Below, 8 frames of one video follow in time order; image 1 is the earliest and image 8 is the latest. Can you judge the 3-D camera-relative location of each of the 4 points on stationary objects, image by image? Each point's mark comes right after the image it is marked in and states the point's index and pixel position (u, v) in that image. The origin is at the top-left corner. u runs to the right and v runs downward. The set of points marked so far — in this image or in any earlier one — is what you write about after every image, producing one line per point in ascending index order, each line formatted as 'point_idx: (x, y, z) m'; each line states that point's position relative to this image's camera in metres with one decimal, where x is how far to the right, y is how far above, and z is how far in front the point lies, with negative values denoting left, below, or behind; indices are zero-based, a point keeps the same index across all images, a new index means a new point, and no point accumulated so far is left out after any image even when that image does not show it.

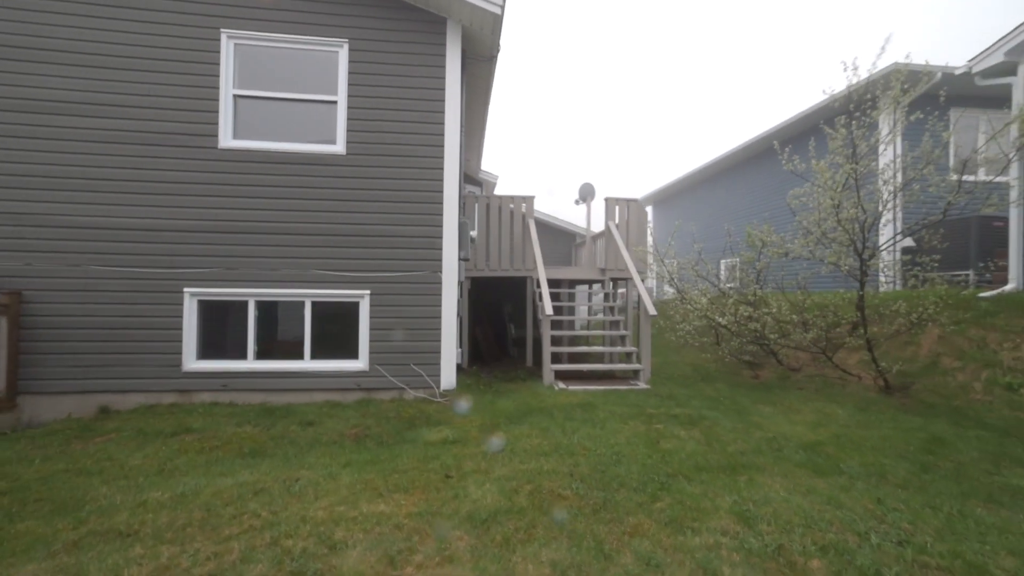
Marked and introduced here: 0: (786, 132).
0: (+7.3, +4.4, +11.0) m
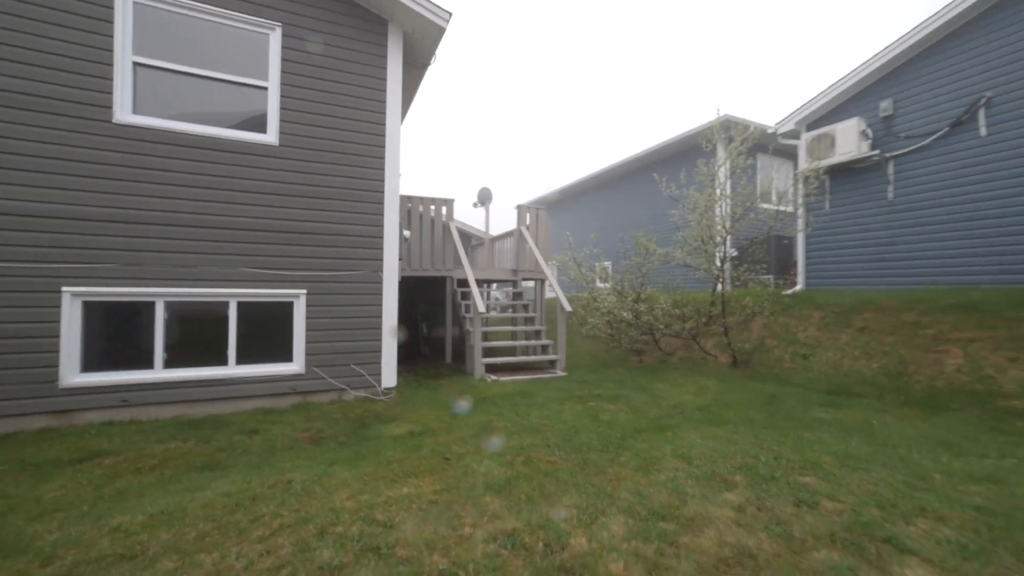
0: (+4.7, +4.4, +13.4) m
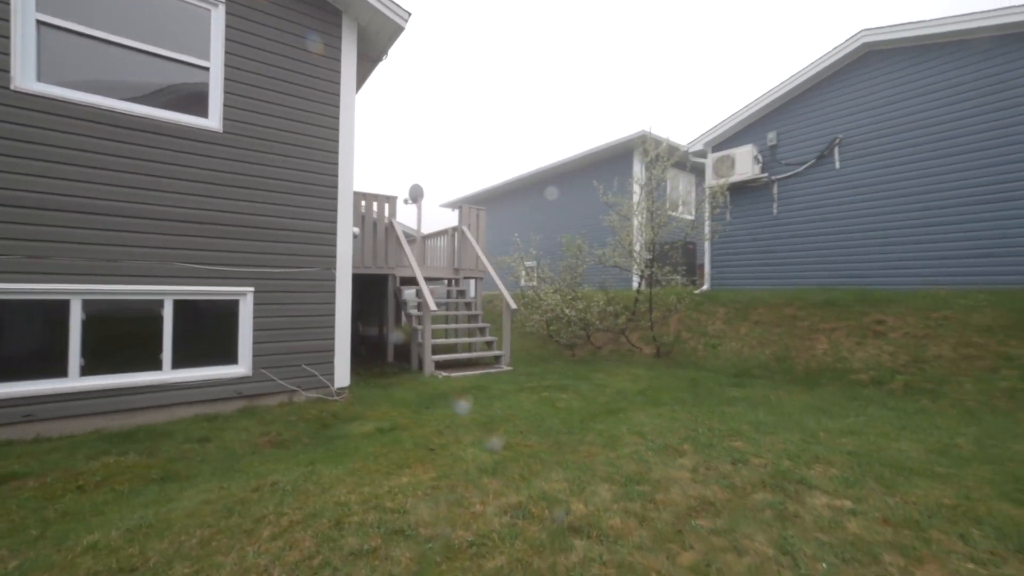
0: (+2.6, +4.5, +14.5) m
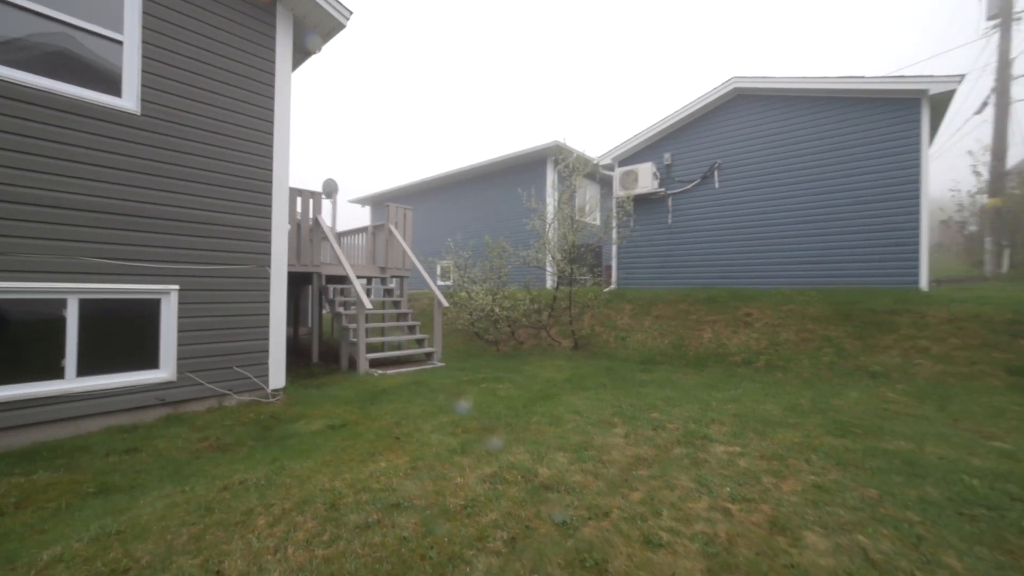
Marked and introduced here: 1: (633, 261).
0: (-0.2, +4.5, +15.3) m
1: (+4.0, +0.9, +13.8) m
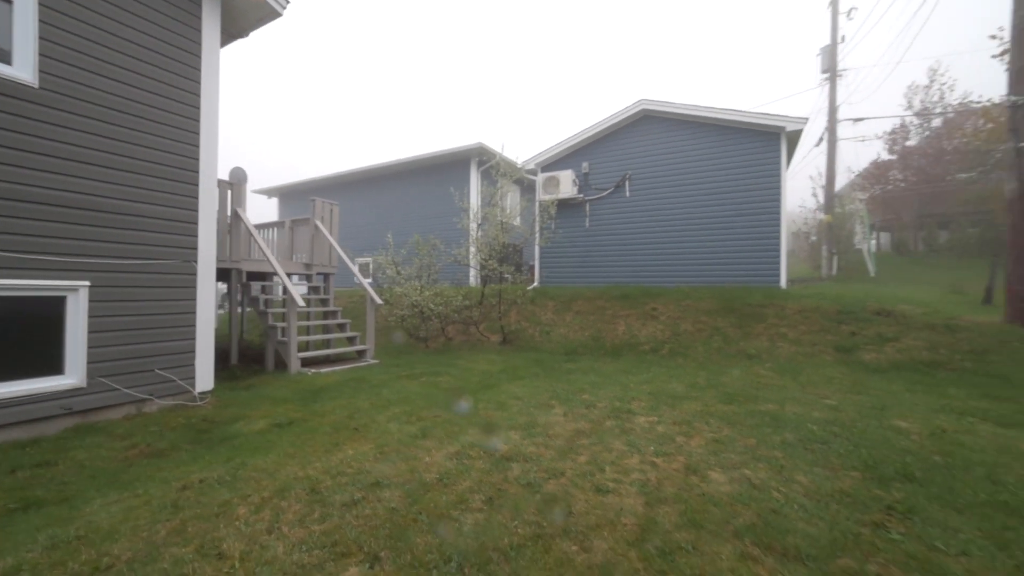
0: (-2.9, +4.6, +15.4) m
1: (+1.5, +1.0, +14.9) m
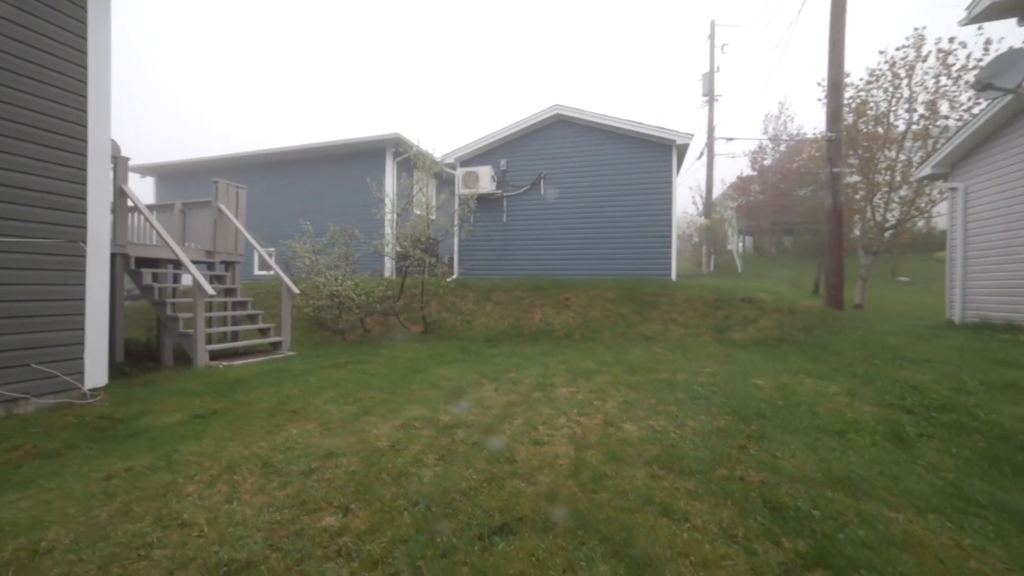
0: (-5.9, +4.9, +14.8) m
1: (-1.5, +1.3, +15.3) m
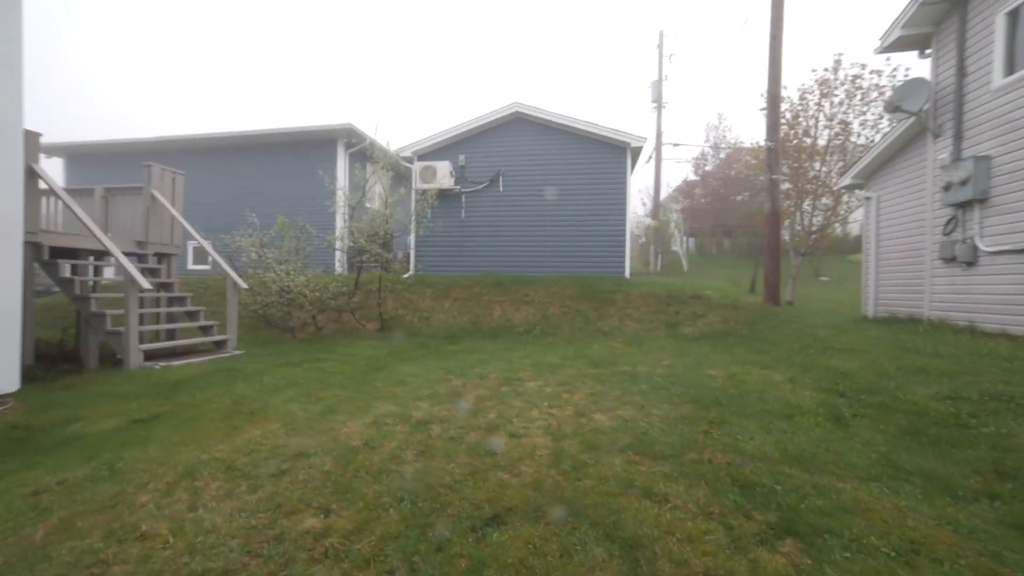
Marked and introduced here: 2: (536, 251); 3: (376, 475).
0: (-7.3, +5.0, +14.0) m
1: (-3.0, +1.4, +15.0) m
2: (+0.9, +1.3, +14.8) m
3: (-1.0, -1.4, +3.2) m
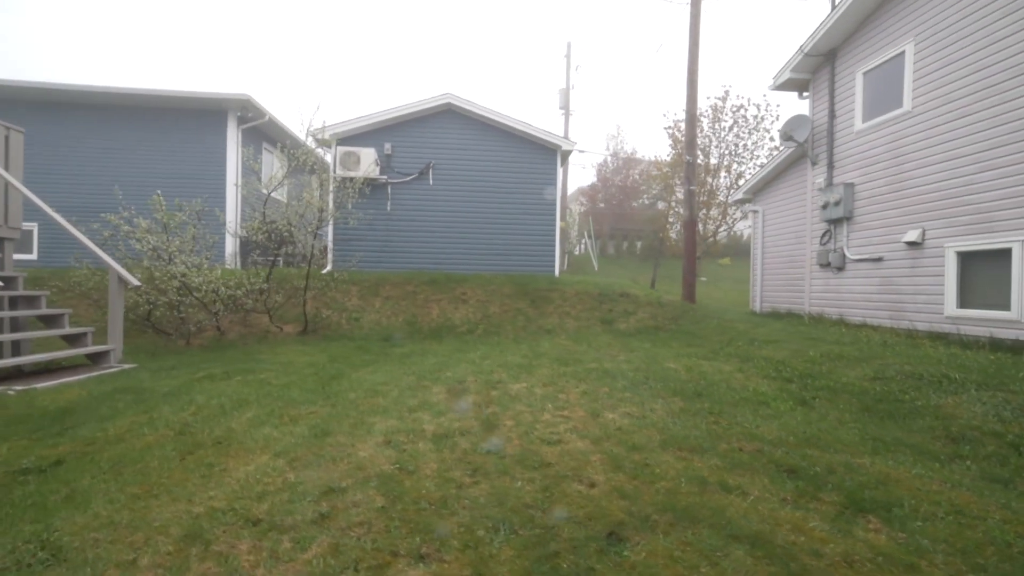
0: (-9.3, +5.1, +11.6) m
1: (-5.3, +1.5, +13.7) m
2: (-1.6, +1.4, +14.4) m
3: (-0.4, -1.4, +2.7) m
